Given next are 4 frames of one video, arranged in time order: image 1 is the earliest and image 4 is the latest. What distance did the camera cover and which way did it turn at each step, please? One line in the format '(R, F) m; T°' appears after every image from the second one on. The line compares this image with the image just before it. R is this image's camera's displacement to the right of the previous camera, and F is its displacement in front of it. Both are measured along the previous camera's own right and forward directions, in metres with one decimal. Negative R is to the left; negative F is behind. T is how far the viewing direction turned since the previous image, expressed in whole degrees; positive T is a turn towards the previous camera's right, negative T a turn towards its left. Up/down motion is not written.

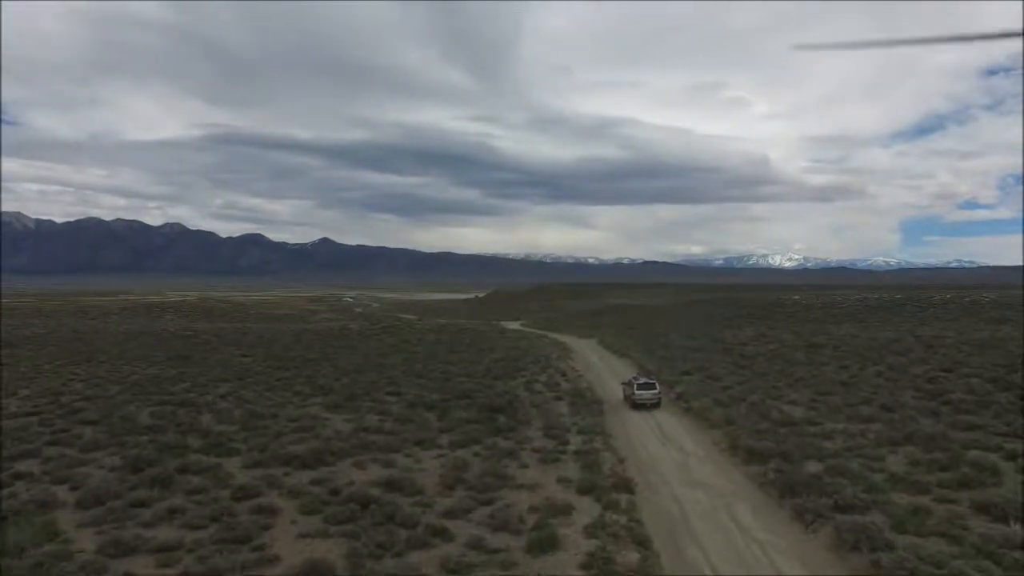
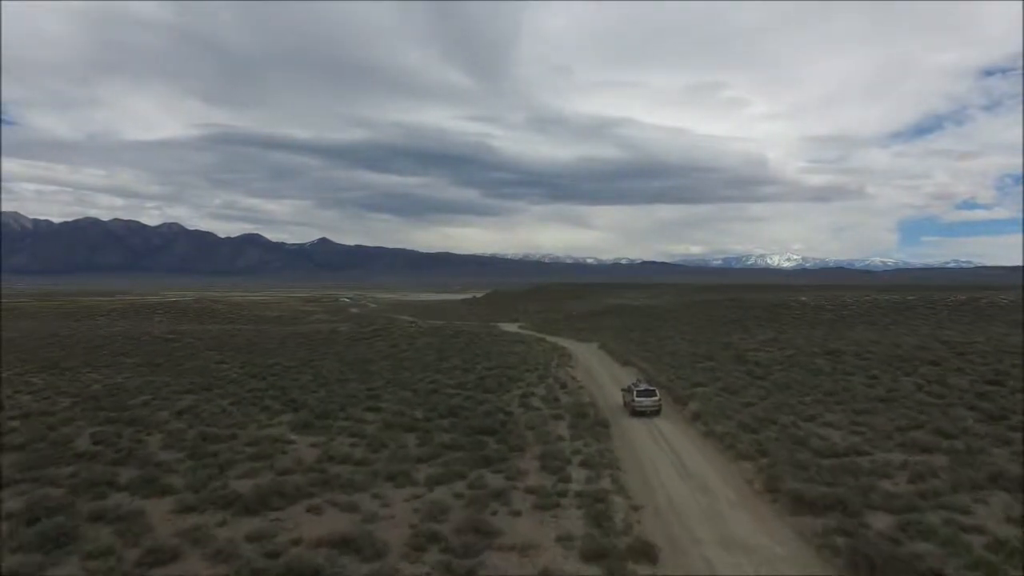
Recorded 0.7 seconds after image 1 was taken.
(+0.2, +3.3) m; 0°
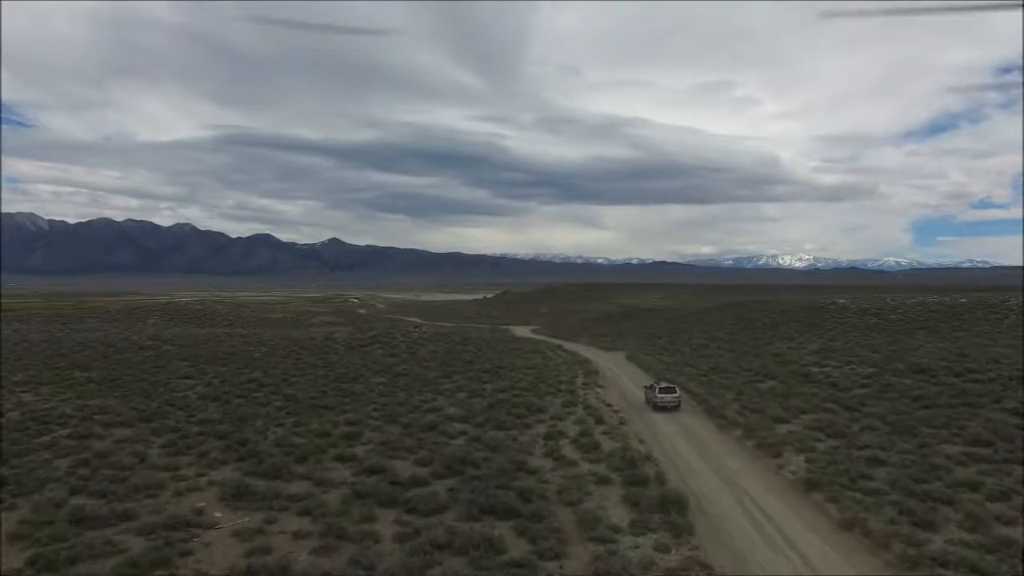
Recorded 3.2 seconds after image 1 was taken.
(-0.4, +7.3) m; -1°
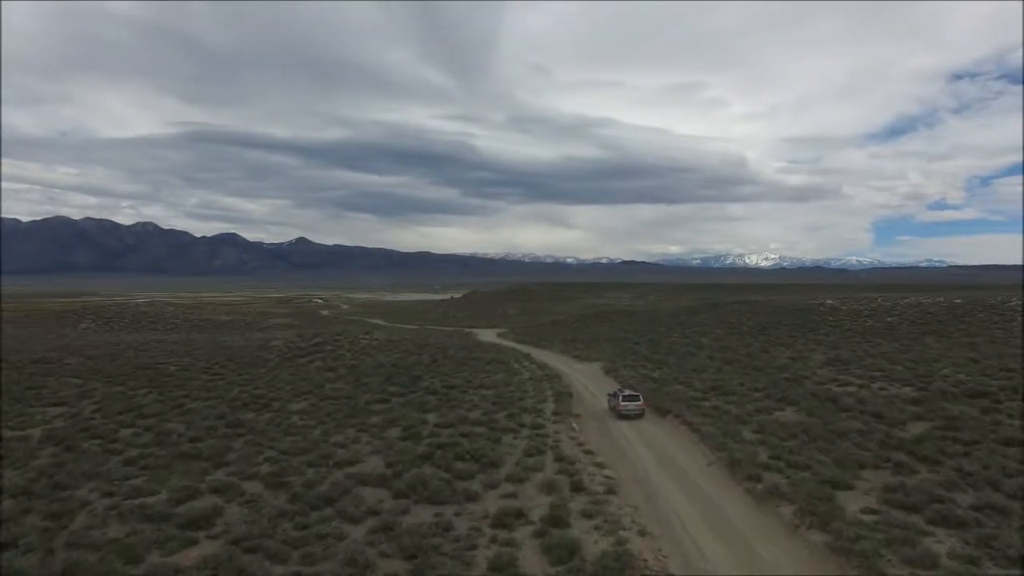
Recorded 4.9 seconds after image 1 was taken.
(+0.8, +7.9) m; +3°
